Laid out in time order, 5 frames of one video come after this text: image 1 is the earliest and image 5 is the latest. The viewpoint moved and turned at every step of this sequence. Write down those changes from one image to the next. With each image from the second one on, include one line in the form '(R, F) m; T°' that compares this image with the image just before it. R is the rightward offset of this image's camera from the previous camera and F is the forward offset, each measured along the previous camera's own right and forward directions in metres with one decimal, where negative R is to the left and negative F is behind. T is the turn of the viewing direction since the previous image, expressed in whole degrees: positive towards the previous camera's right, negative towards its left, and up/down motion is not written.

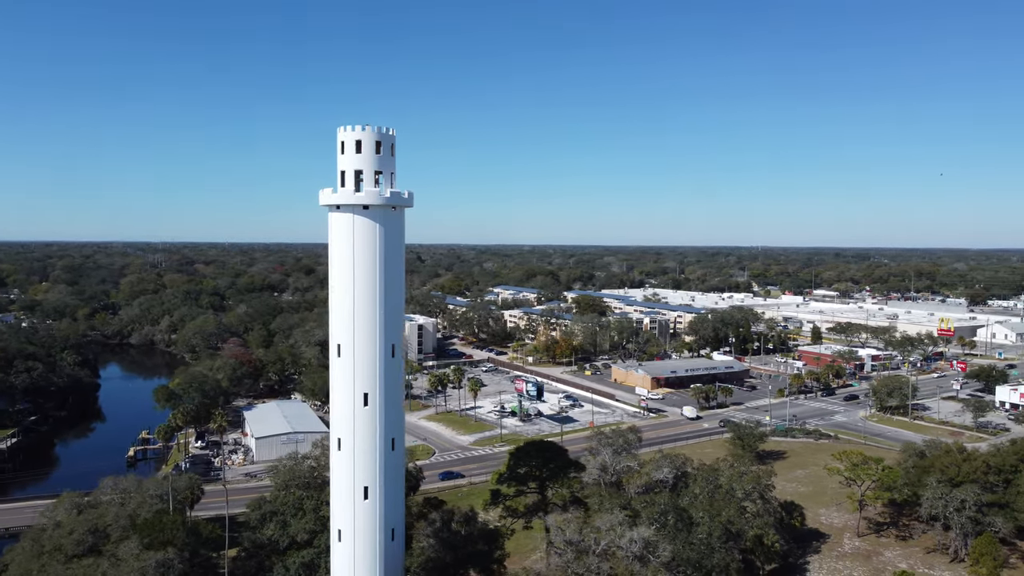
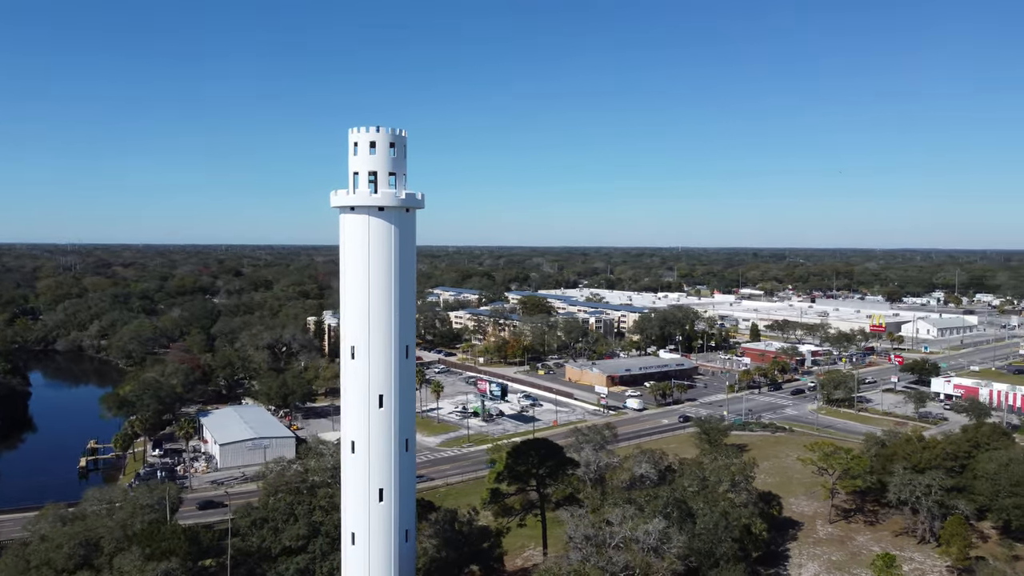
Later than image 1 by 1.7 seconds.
(-2.3, -0.2) m; +5°
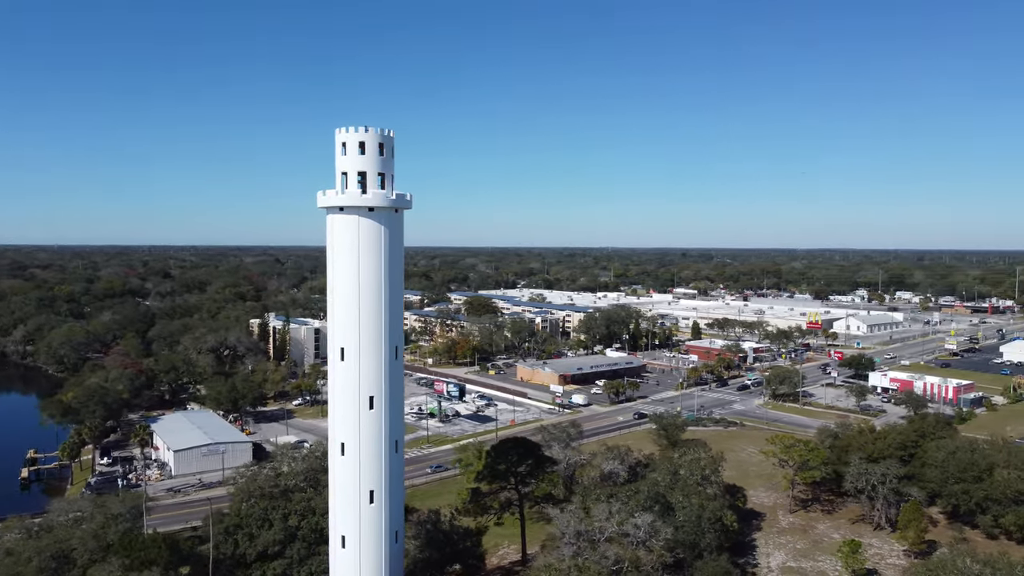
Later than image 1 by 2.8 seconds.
(-1.5, -0.1) m; +5°
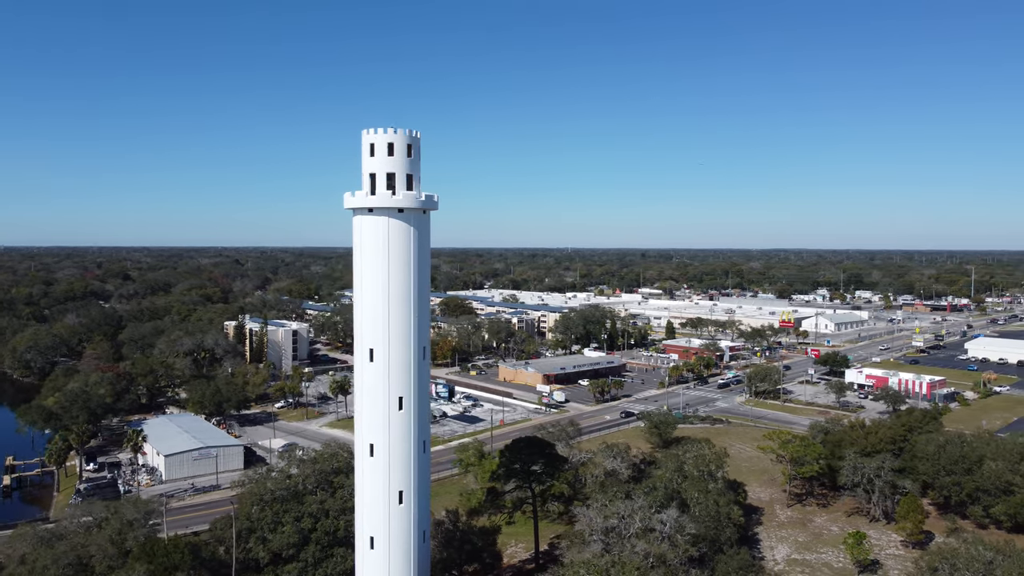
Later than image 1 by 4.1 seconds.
(-1.8, -0.2) m; +3°
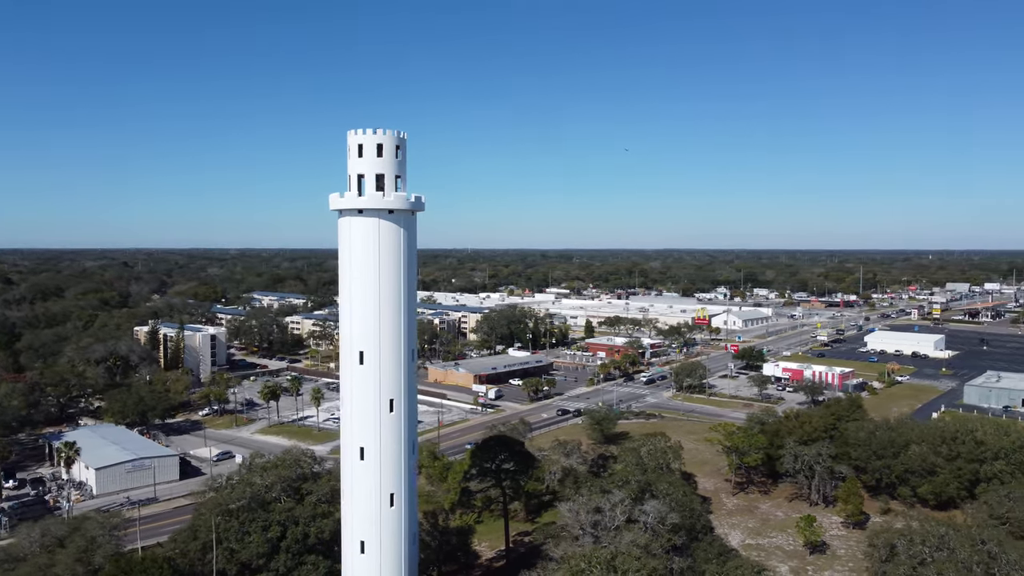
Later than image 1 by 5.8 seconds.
(-2.3, -0.1) m; +7°
